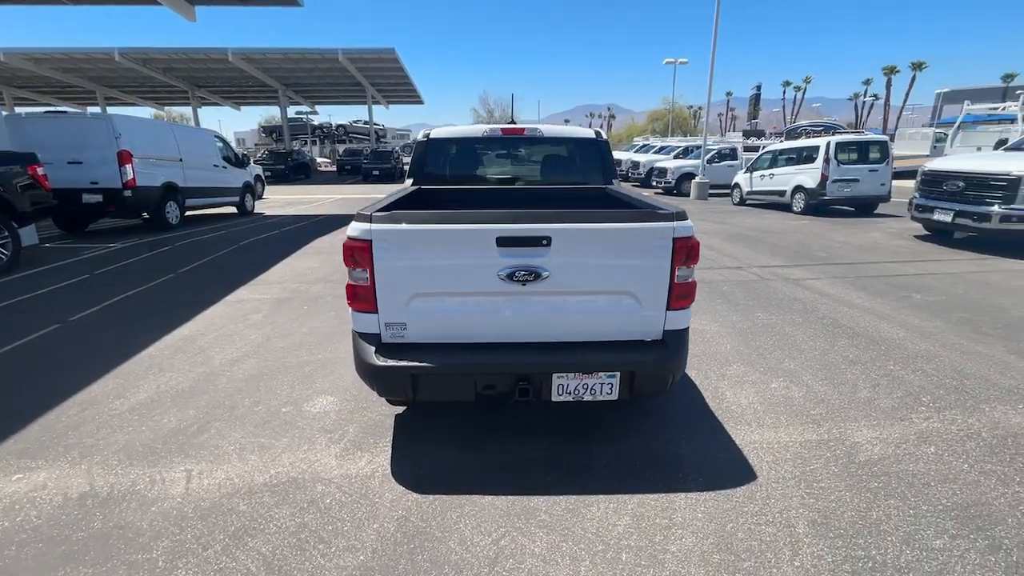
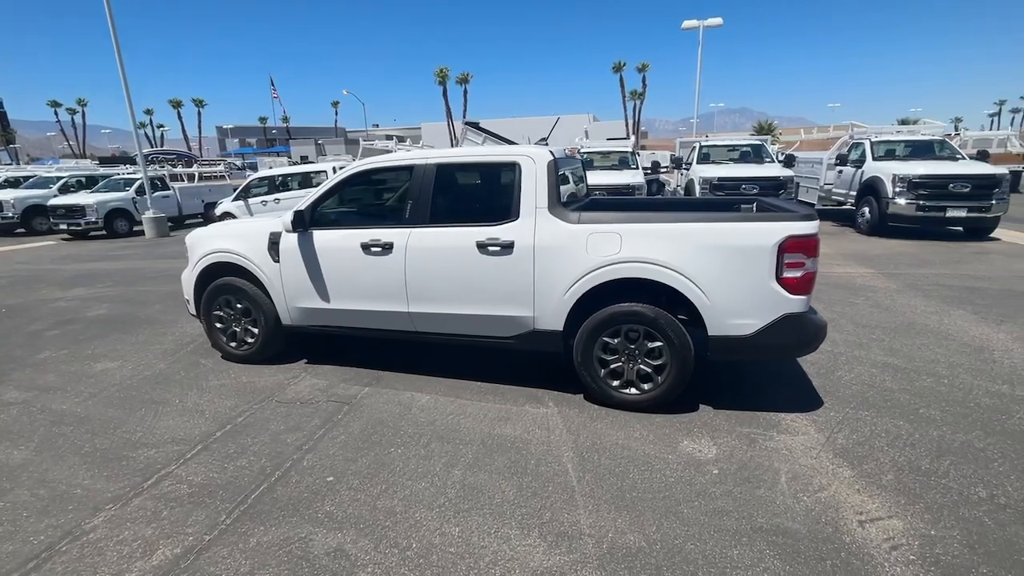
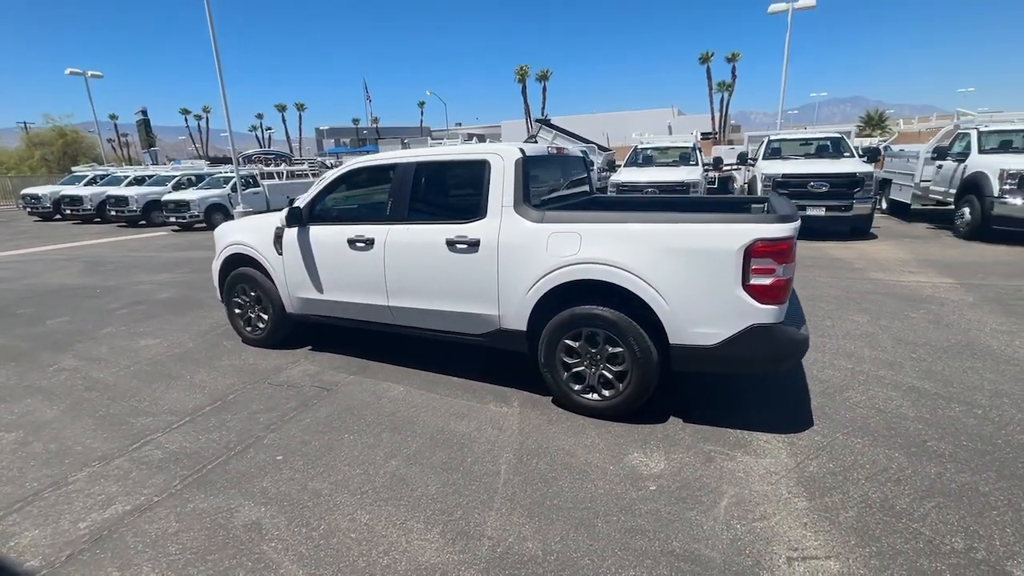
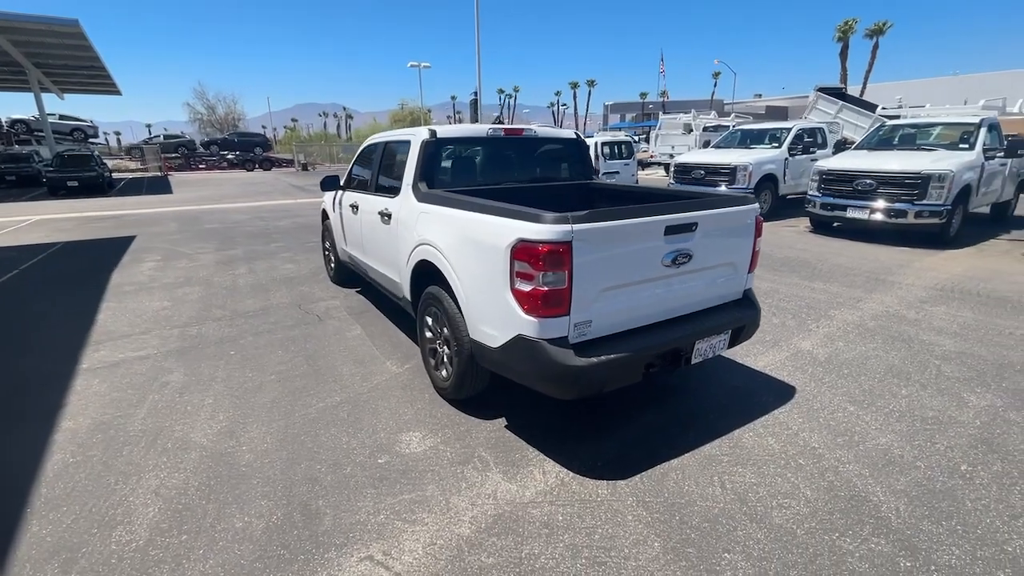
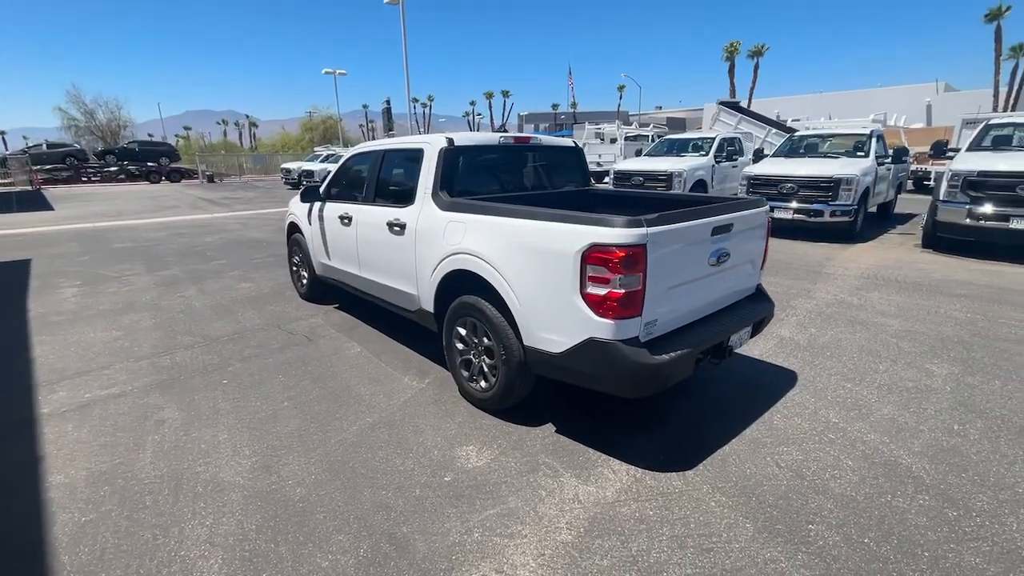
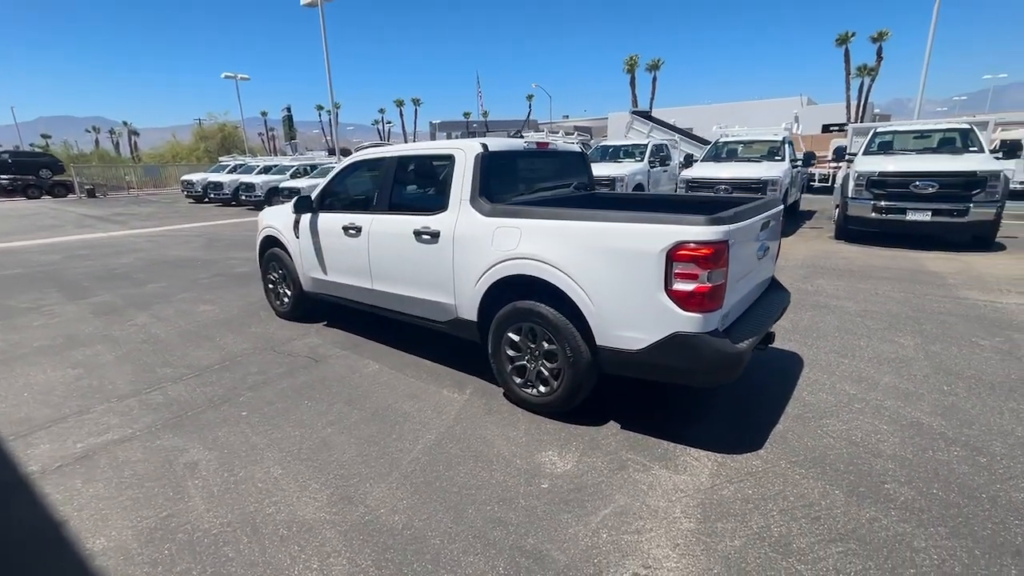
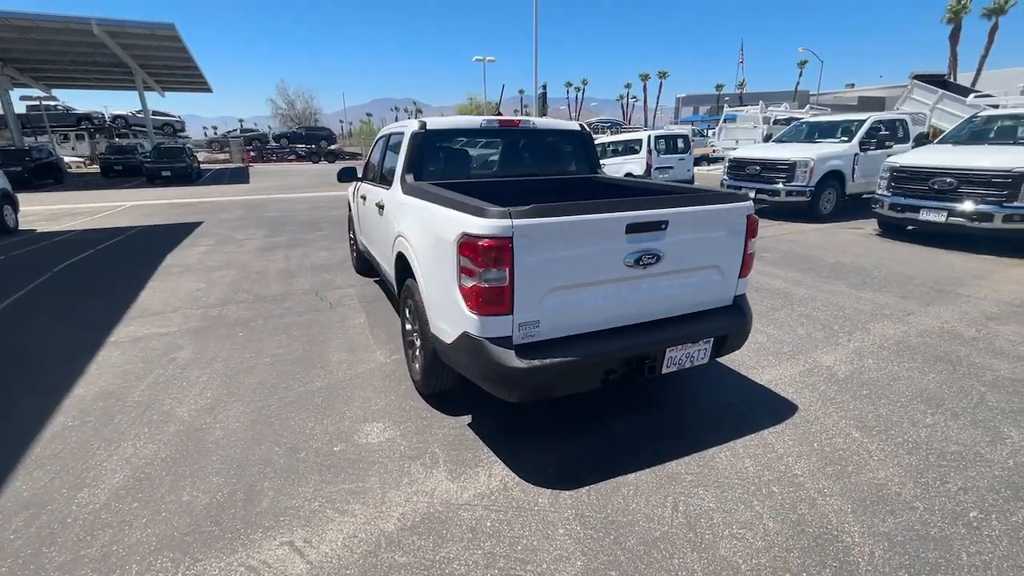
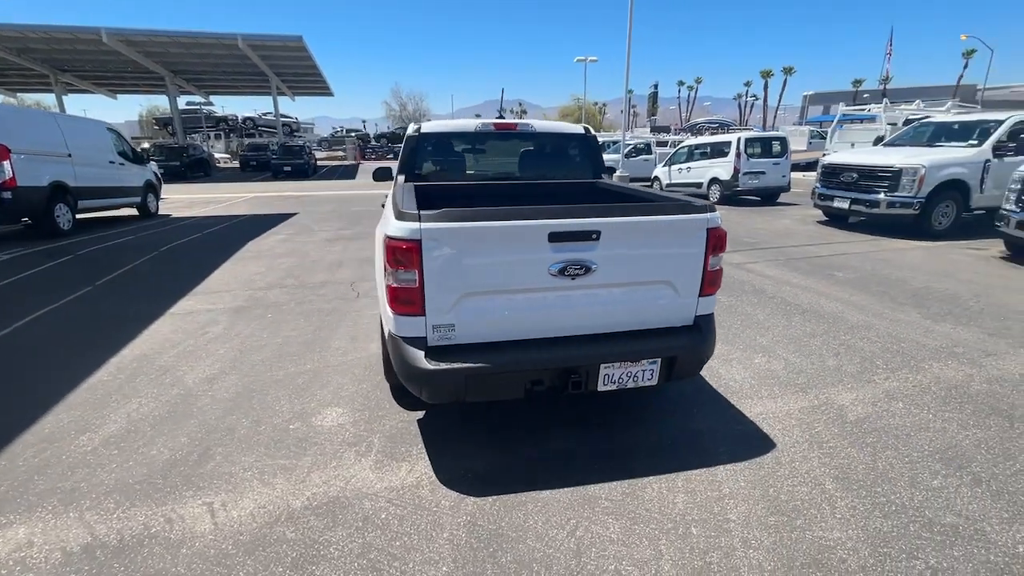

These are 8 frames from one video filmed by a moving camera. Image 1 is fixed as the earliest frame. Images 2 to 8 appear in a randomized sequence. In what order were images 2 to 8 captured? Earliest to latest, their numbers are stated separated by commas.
8, 7, 4, 5, 6, 3, 2
